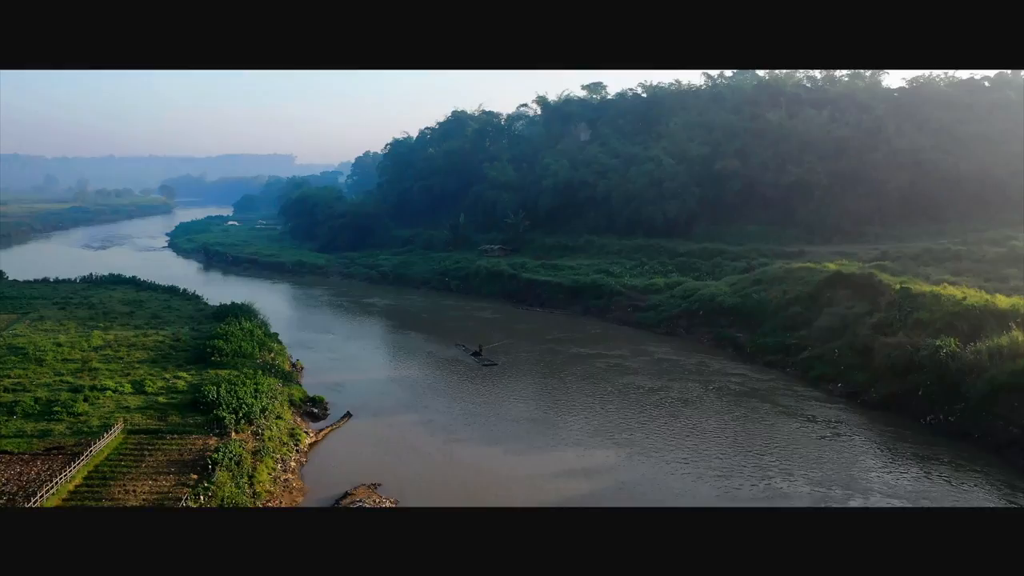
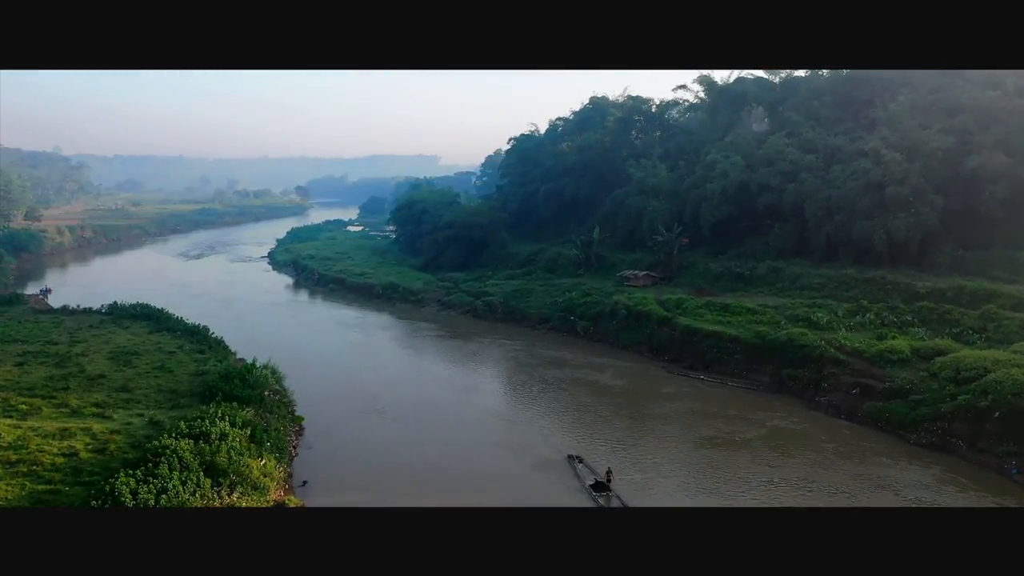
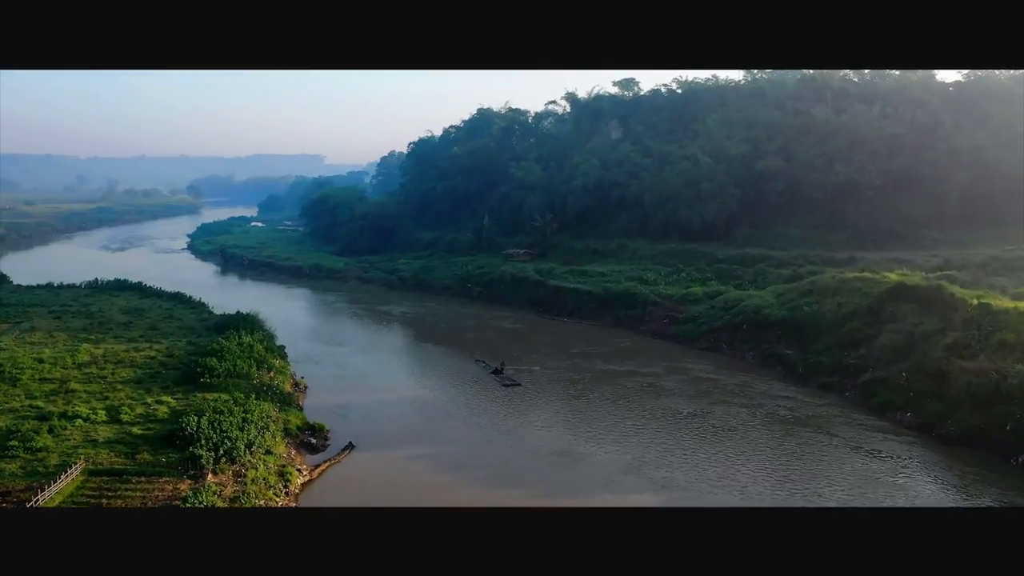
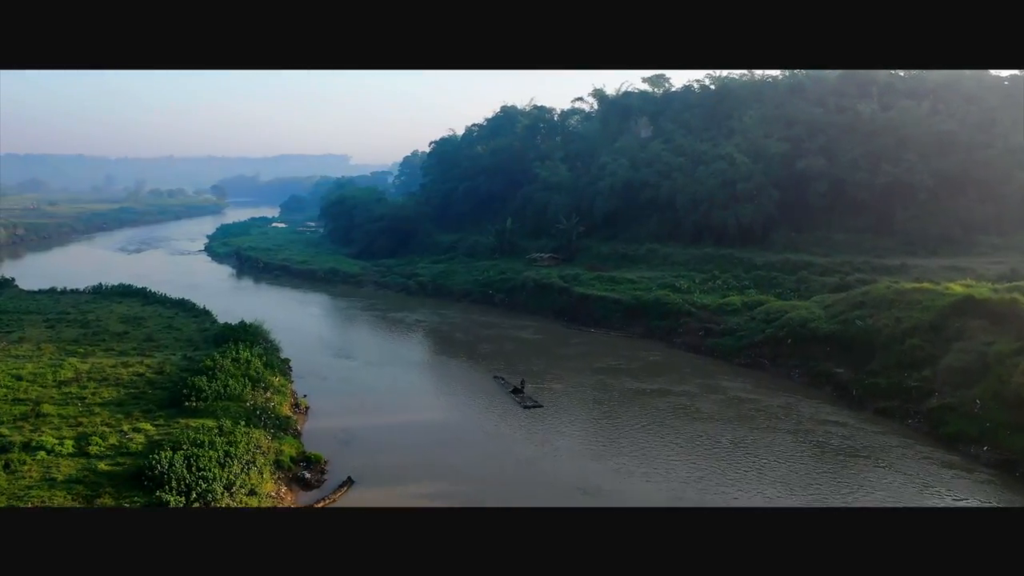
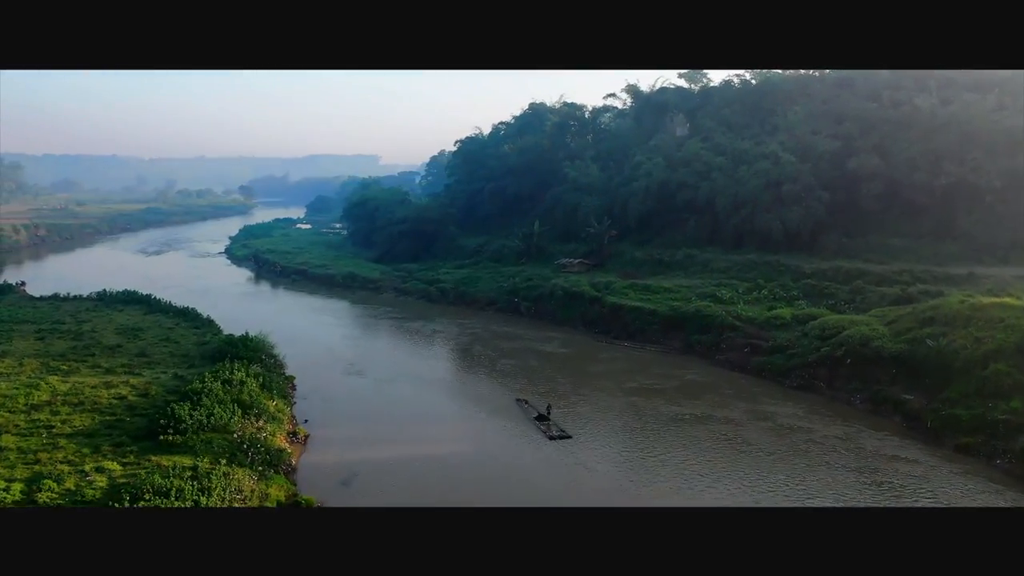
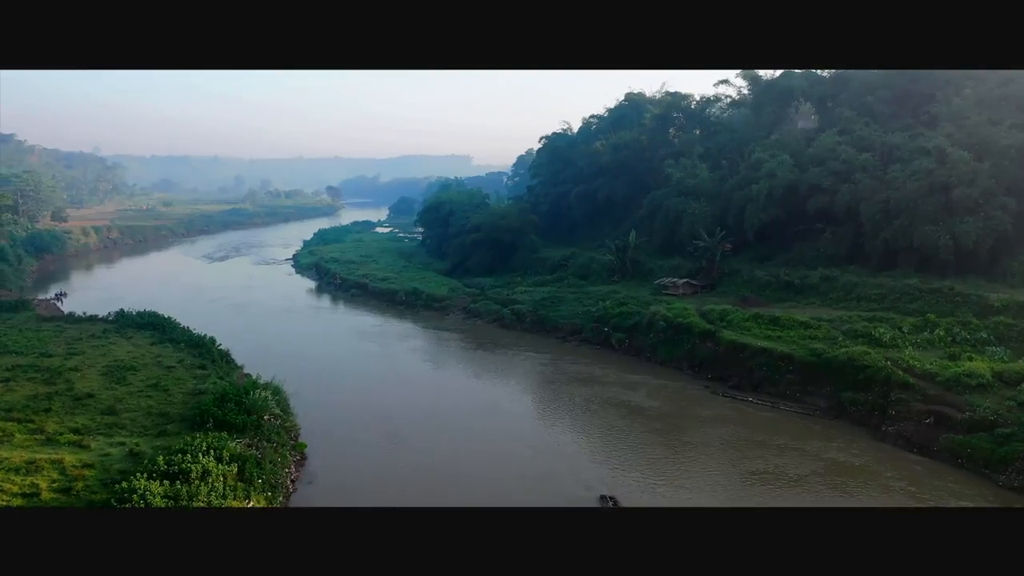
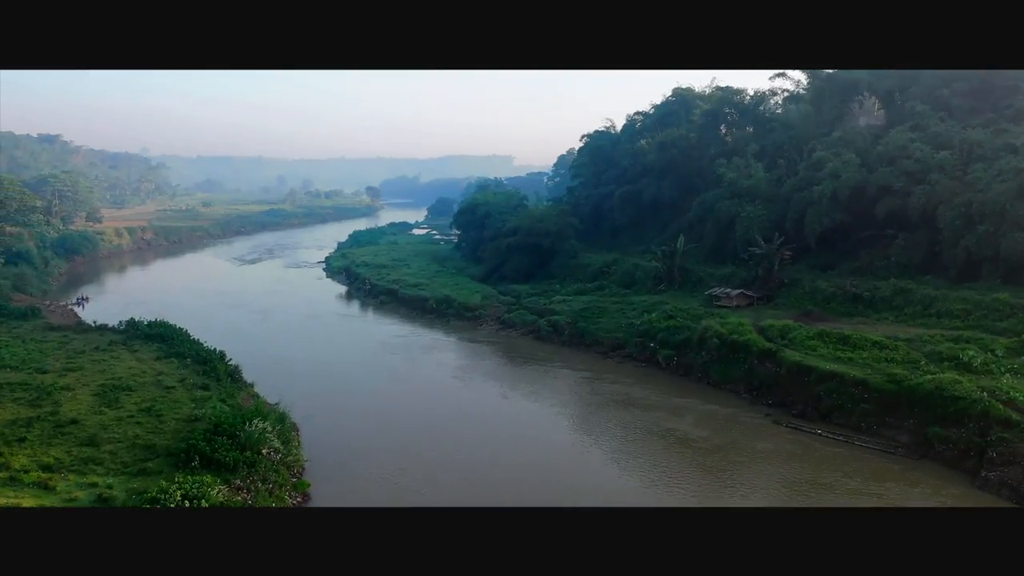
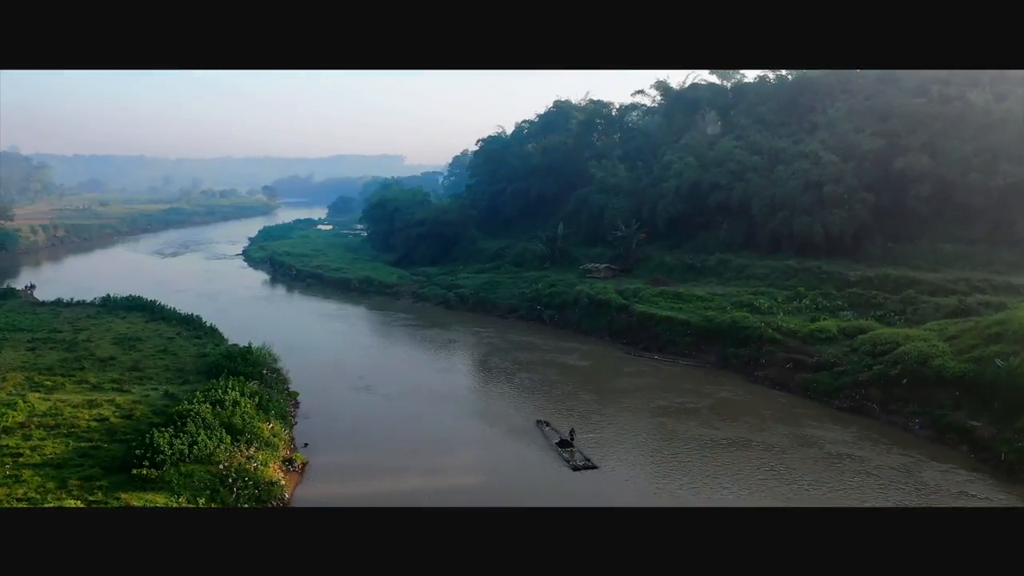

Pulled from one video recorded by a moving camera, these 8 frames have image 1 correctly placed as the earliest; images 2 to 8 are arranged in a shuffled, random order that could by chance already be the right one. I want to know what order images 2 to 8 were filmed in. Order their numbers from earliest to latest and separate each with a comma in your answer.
3, 4, 5, 8, 2, 6, 7
